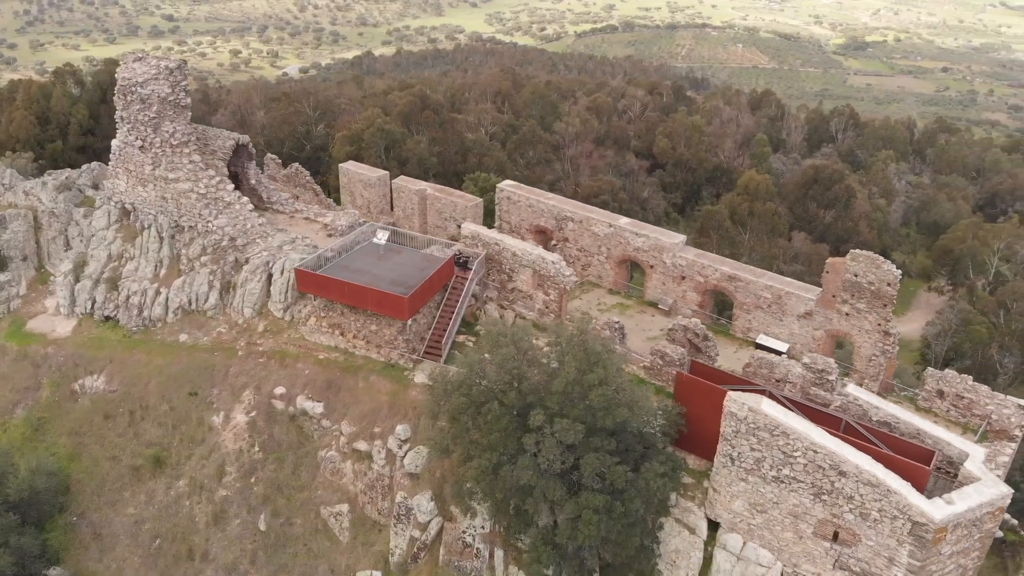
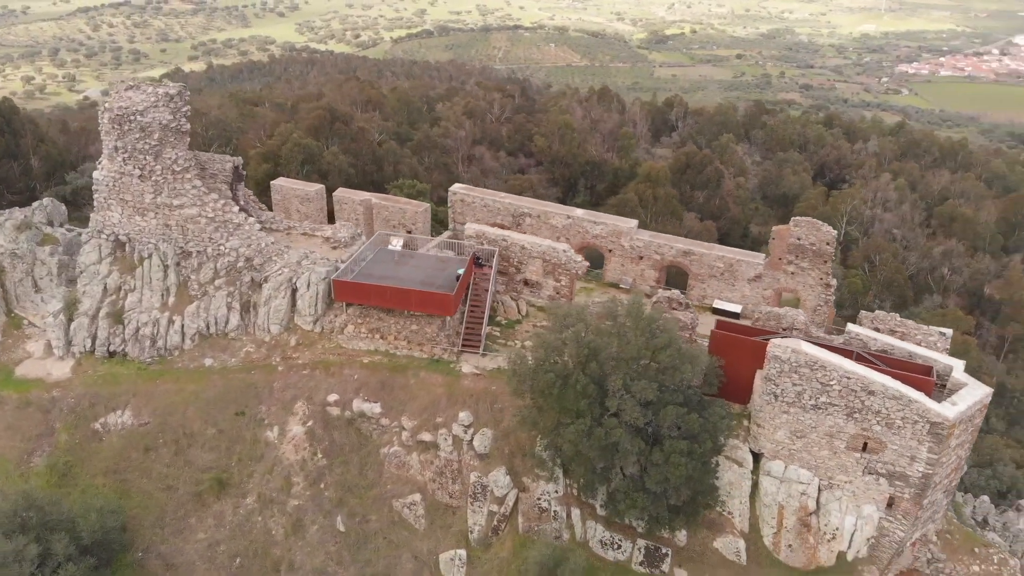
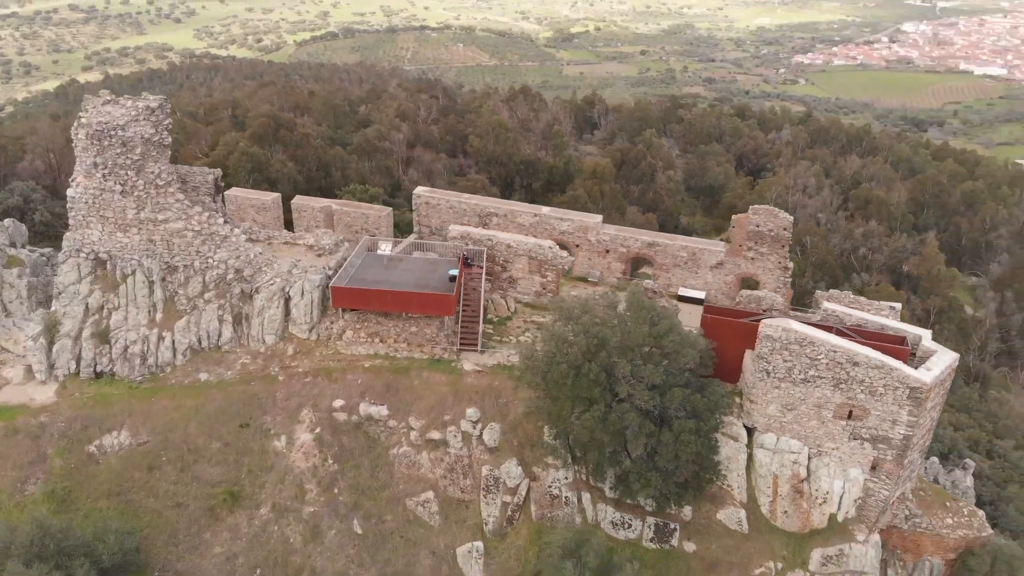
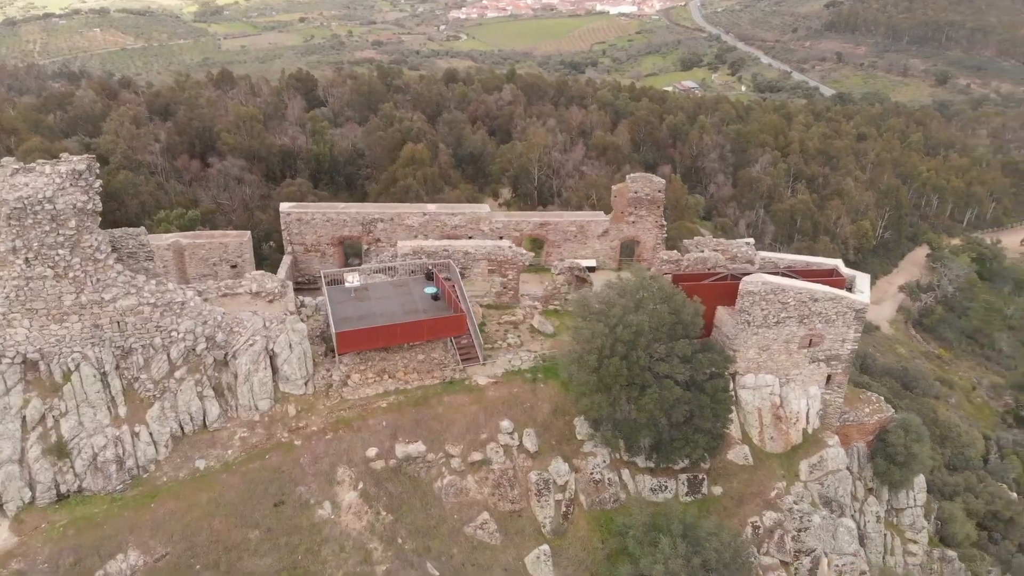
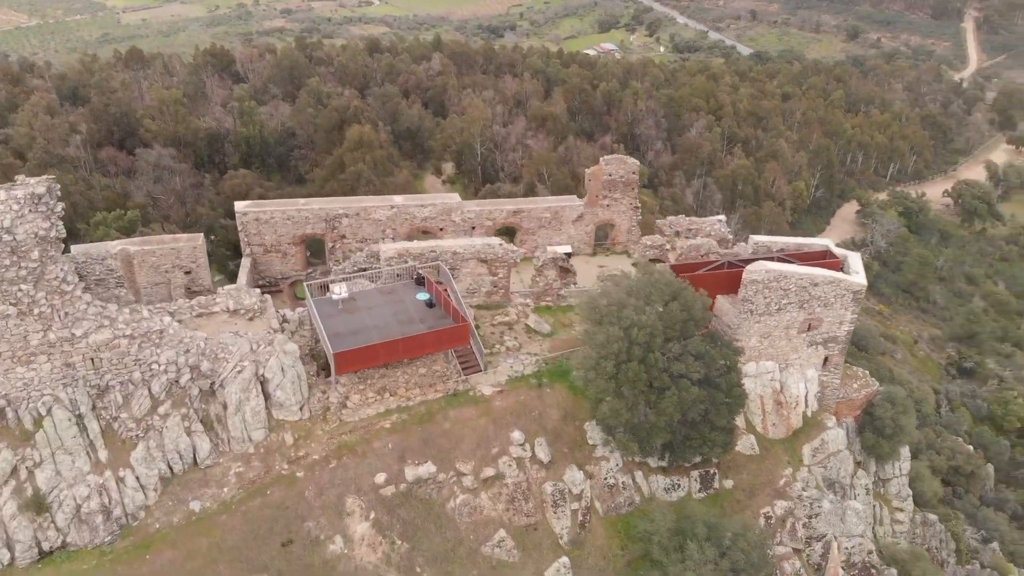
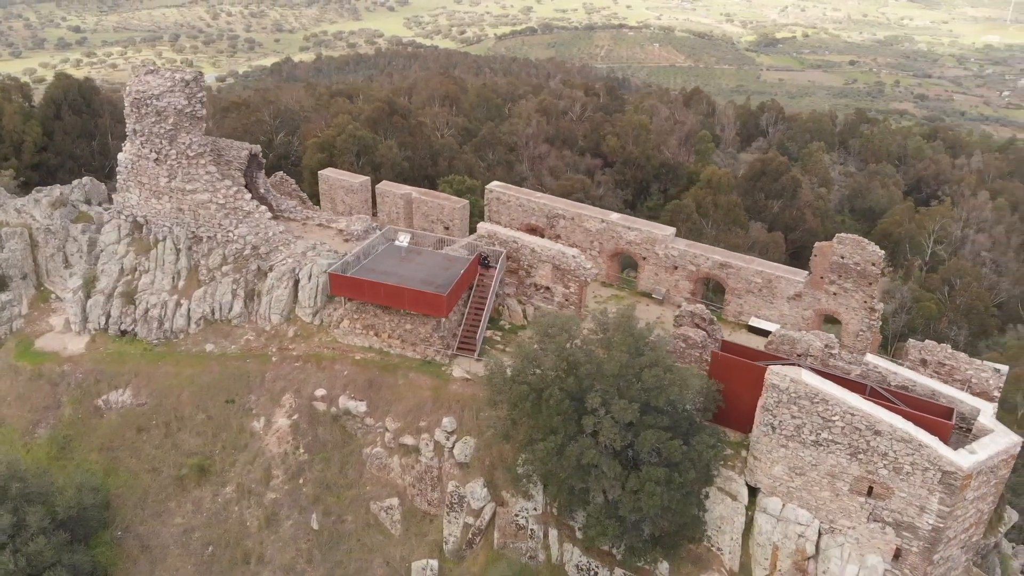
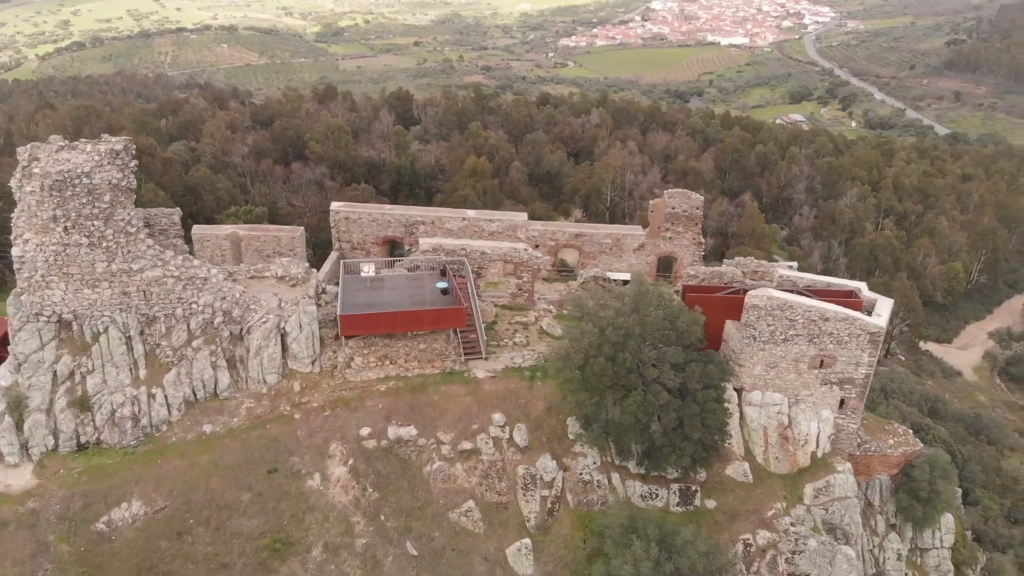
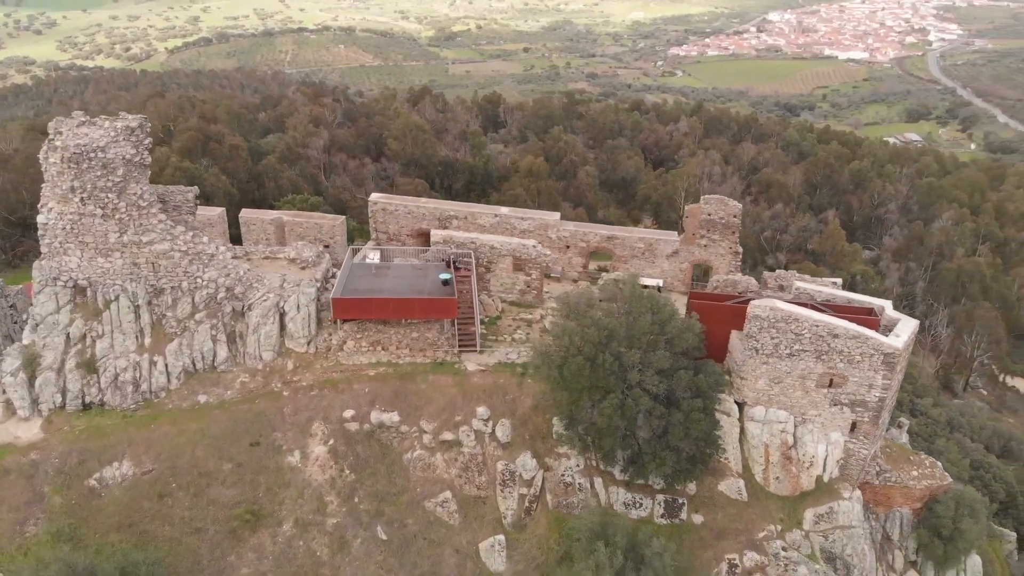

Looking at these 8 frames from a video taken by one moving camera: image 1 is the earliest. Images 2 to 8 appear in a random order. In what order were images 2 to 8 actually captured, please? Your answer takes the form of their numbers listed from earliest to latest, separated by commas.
6, 2, 3, 8, 7, 4, 5
